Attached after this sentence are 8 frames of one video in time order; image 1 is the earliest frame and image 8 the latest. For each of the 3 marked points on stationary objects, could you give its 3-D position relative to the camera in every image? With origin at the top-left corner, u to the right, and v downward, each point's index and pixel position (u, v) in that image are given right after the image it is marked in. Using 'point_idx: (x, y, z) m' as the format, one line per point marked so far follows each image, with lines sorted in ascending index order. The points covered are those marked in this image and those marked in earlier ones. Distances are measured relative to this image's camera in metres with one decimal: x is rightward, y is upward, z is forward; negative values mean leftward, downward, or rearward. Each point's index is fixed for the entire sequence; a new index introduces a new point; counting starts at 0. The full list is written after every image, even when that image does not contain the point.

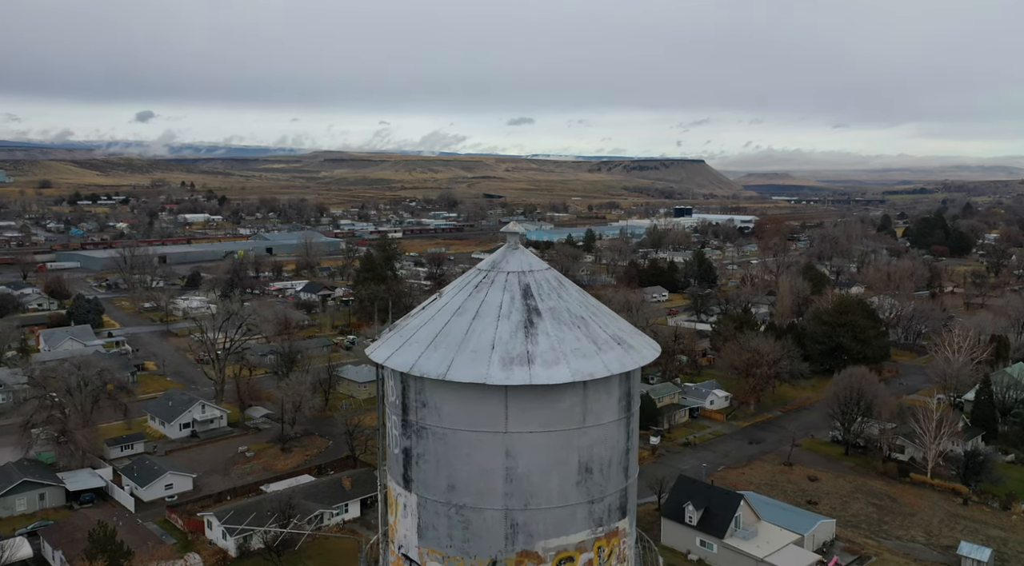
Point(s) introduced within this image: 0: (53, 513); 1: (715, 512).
0: (-9.9, -5.0, +19.7) m
1: (+4.7, -5.0, +19.9) m
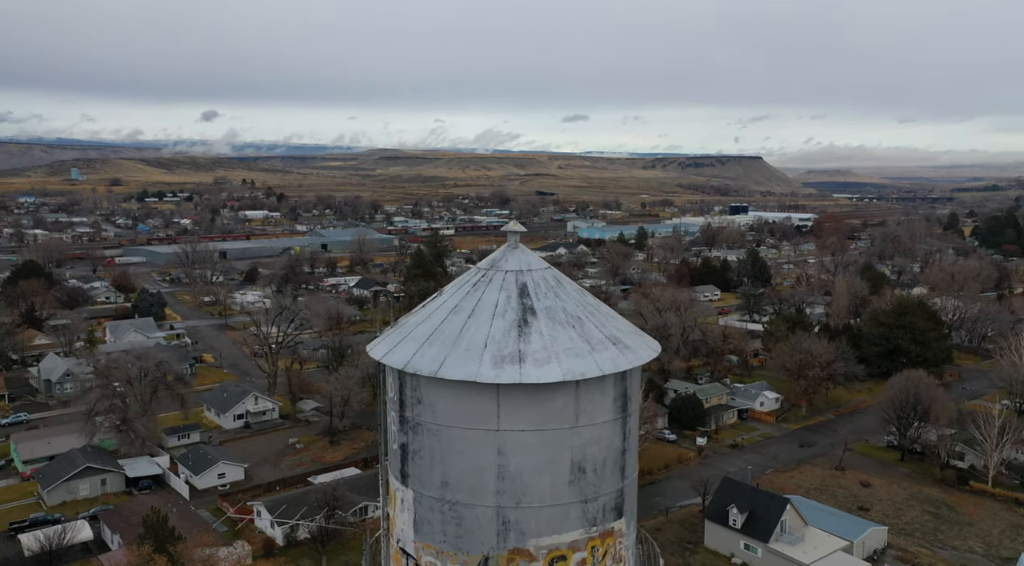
0: (-9.0, -4.9, +20.6) m
1: (+5.5, -5.1, +19.7) m
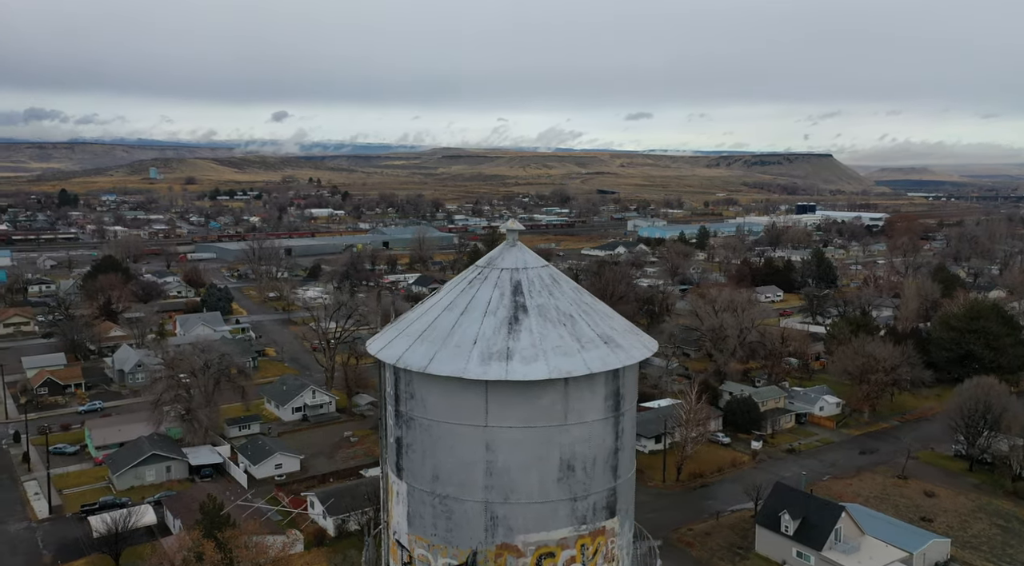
0: (-8.0, -4.8, +21.6) m
1: (+6.5, -5.1, +19.2) m
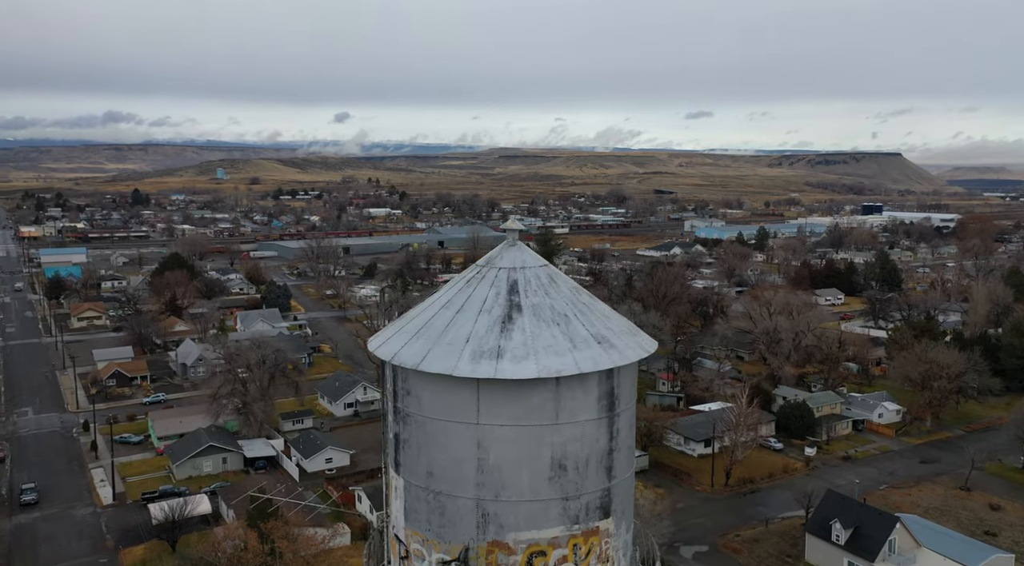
0: (-6.9, -4.7, +22.3) m
1: (+7.3, -5.2, +18.6) m
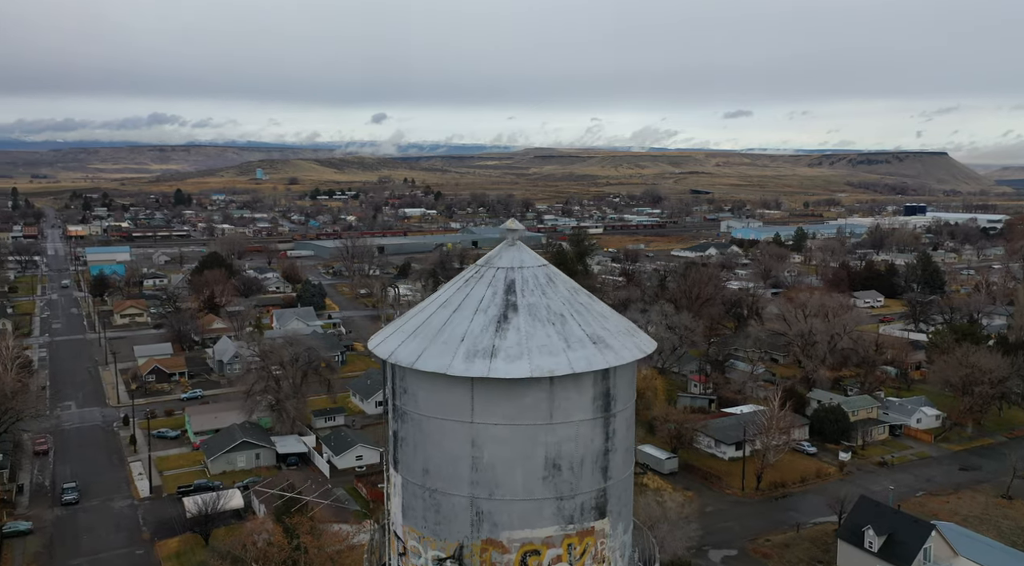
0: (-6.2, -4.7, +22.6) m
1: (+7.8, -5.2, +18.2) m
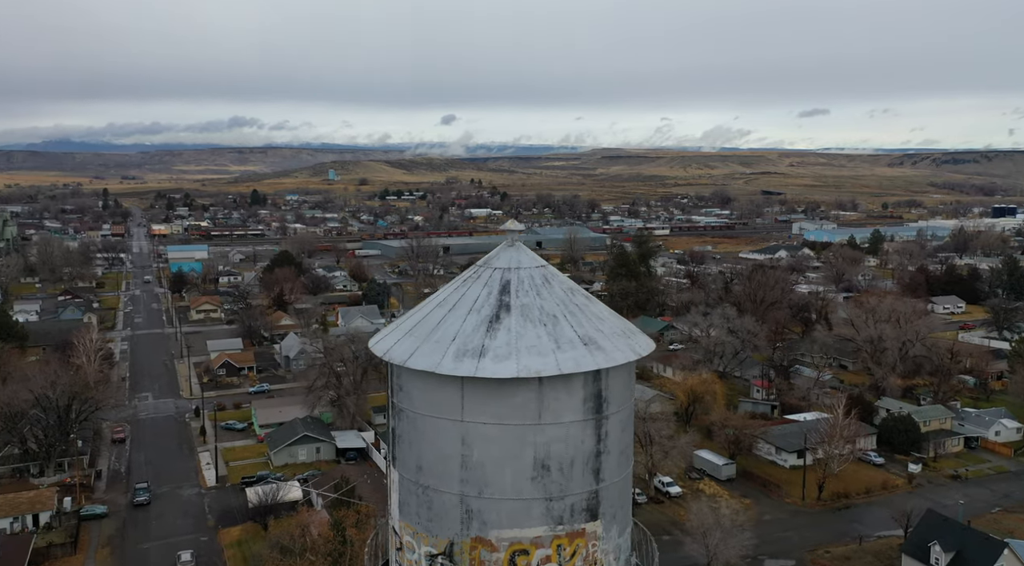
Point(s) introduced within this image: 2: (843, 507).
0: (-4.8, -4.7, +23.1) m
1: (+8.6, -5.3, +17.3) m
2: (+7.4, -5.1, +20.4) m
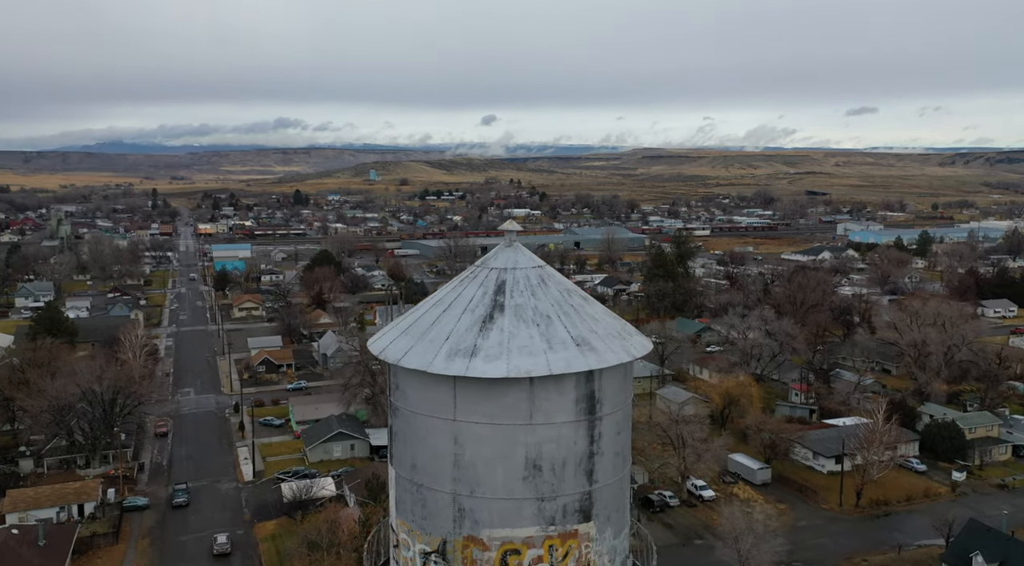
0: (-4.0, -4.6, +23.3) m
1: (+9.0, -5.3, +16.7) m
2: (+8.1, -5.1, +19.8) m
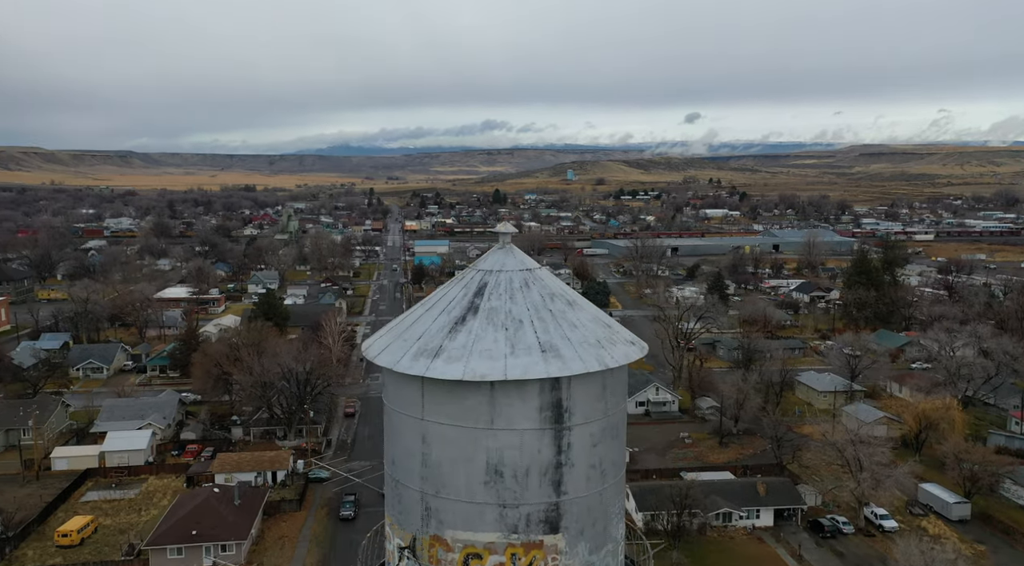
0: (0.0, -4.4, +22.7) m
1: (+10.6, -5.3, +12.6) m
2: (+10.6, -5.2, +15.9) m
